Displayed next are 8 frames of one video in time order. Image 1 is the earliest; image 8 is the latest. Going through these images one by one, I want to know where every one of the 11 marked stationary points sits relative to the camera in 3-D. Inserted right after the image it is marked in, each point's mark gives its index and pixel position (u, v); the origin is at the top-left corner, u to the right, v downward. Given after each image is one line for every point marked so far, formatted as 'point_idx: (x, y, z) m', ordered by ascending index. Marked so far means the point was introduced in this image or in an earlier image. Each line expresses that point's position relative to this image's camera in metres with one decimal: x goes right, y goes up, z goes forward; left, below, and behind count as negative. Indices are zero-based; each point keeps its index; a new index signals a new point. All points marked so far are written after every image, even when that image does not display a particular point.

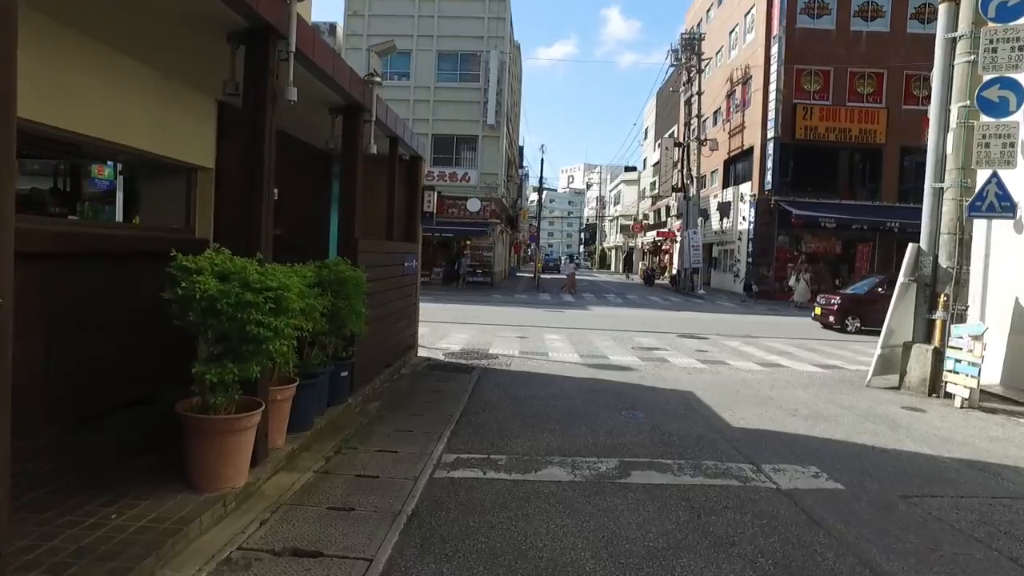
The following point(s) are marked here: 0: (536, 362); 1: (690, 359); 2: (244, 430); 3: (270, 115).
0: (+0.4, -1.3, +12.2) m
1: (+3.6, -1.5, +13.7) m
2: (-1.7, -0.9, +4.4) m
3: (-1.8, +1.3, +5.0) m
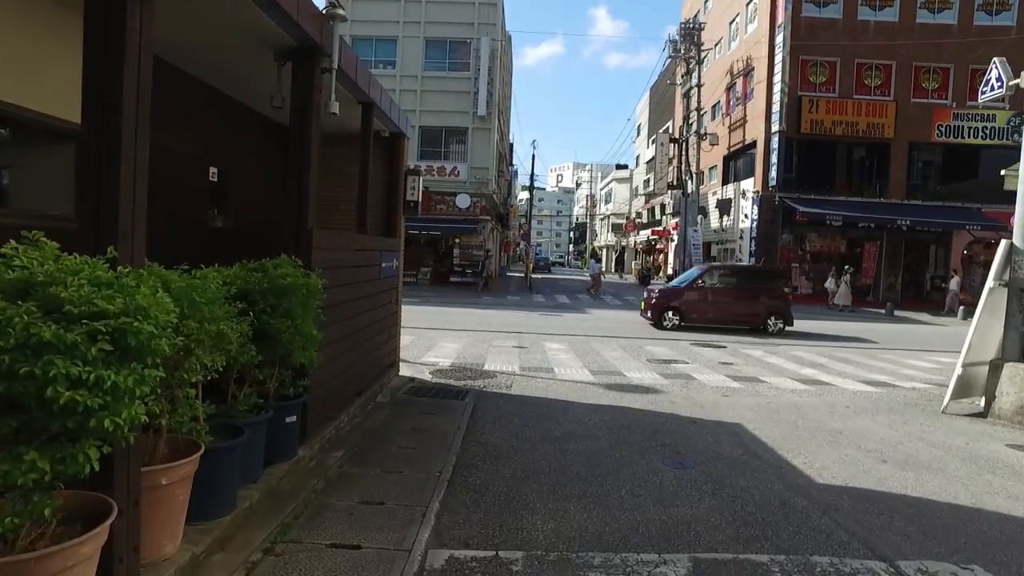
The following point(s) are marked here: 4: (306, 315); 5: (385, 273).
0: (+0.4, -1.4, +10.2) m
1: (+3.6, -1.5, +11.8) m
2: (-1.6, -1.0, +2.4) m
3: (-1.7, +1.2, +3.0) m
4: (-1.4, -0.2, +4.6) m
5: (-1.7, +0.2, +9.0) m
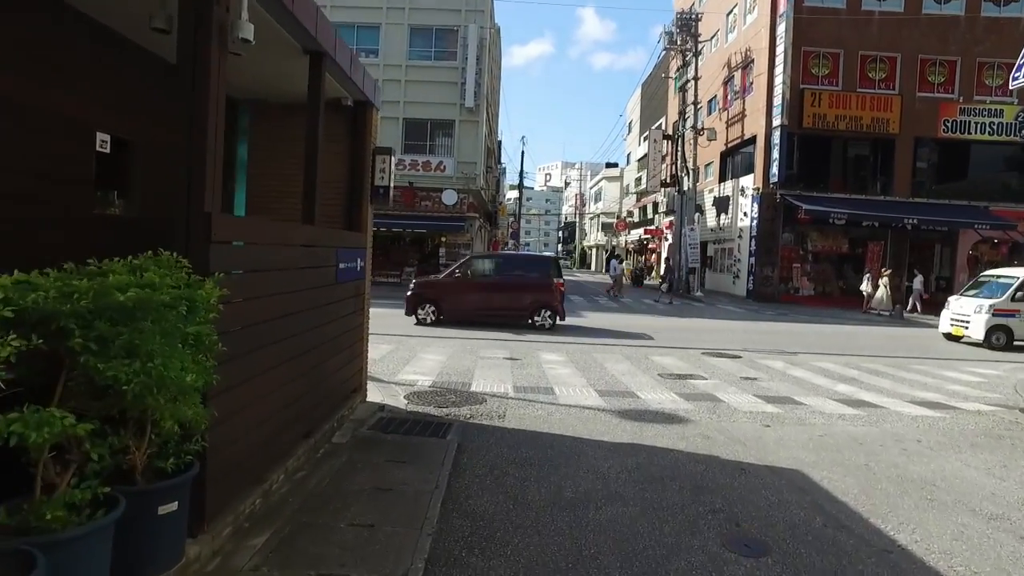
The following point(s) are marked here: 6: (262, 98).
0: (+0.3, -1.5, +8.4) m
1: (+3.5, -1.6, +10.0) m
2: (-1.5, -1.1, +0.6) m
3: (-1.6, +1.1, +1.2) m
4: (-1.4, -0.2, +2.8) m
5: (-1.8, +0.1, +7.1) m
6: (-2.8, +2.1, +7.7) m
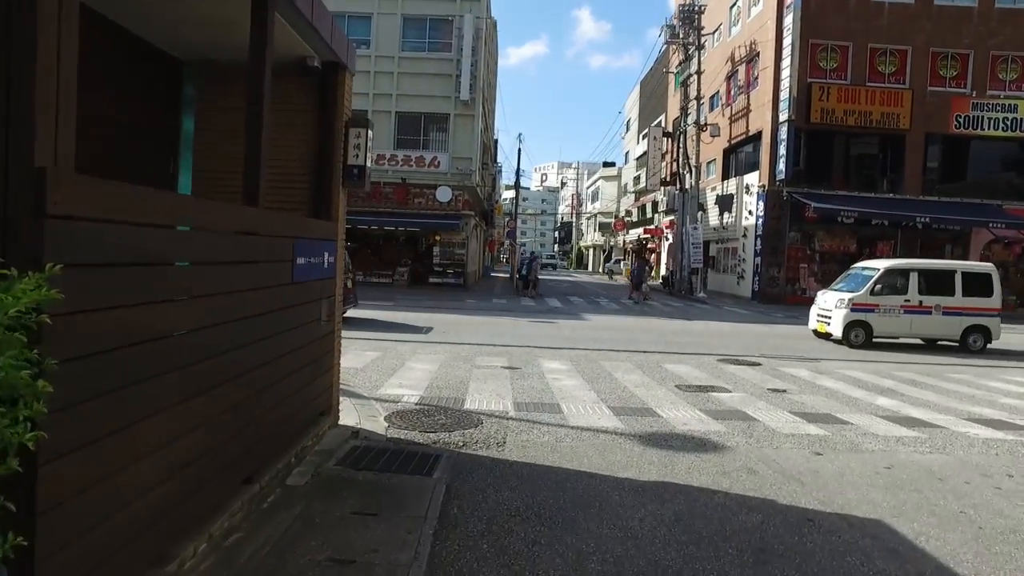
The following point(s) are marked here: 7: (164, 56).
0: (+0.4, -1.5, +7.0) m
1: (+3.5, -1.6, +8.7) m
2: (-1.5, -1.1, -0.8) m
3: (-1.5, +1.1, -0.2) m
4: (-1.4, -0.2, +1.4) m
5: (-1.7, +0.1, +5.8) m
6: (-2.8, +2.1, +6.3) m
7: (-3.2, +2.1, +6.3) m
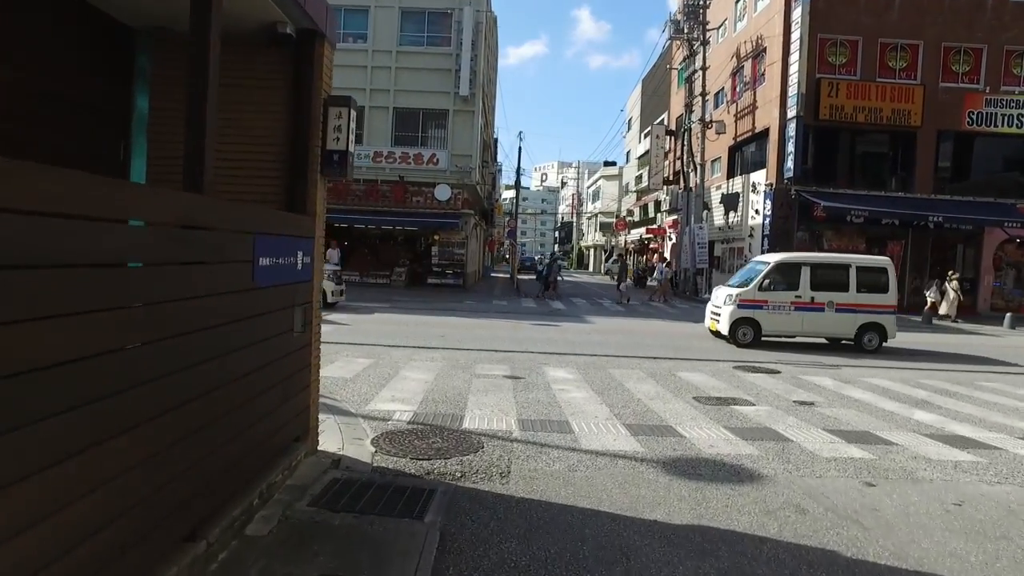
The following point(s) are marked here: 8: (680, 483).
0: (+0.4, -1.5, +6.1) m
1: (+3.5, -1.7, +7.8) m
2: (-1.4, -1.1, -1.7) m
3: (-1.5, +1.1, -1.1) m
4: (-1.3, -0.3, +0.5) m
5: (-1.7, +0.1, +4.9) m
6: (-2.7, +2.1, +5.4) m
7: (-3.2, +2.1, +5.4) m
8: (+1.4, -1.6, +5.6) m
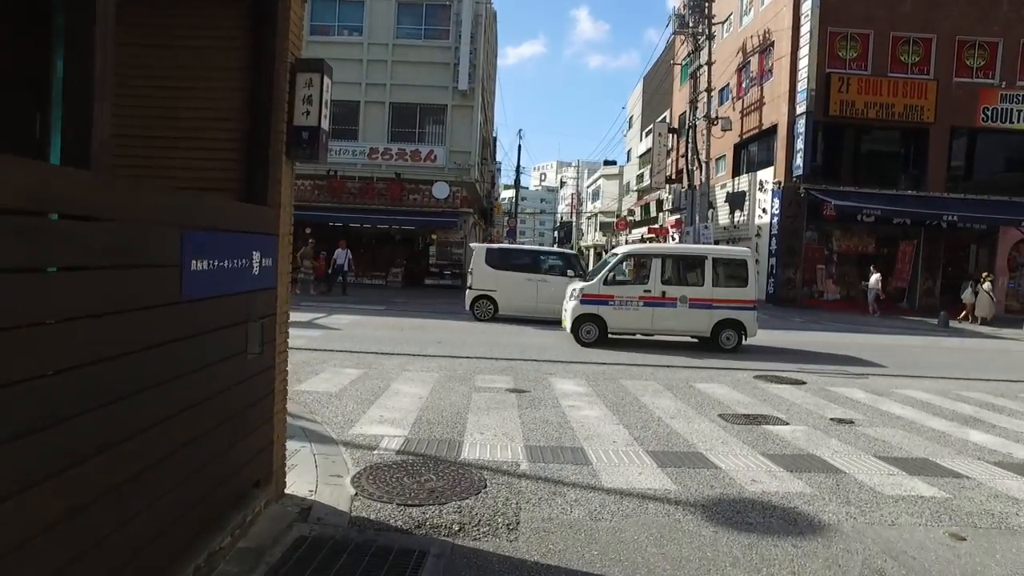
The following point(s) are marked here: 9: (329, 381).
0: (+0.5, -1.6, +5.1) m
1: (+3.6, -1.7, +6.7) m
2: (-1.3, -1.2, -2.7) m
3: (-1.4, +1.0, -2.2) m
4: (-1.2, -0.3, -0.5) m
5: (-1.6, 0.0, +3.8) m
6: (-2.7, +2.0, +4.3) m
7: (-3.1, +2.0, +4.3) m
8: (+1.4, -1.7, +4.6) m
9: (-2.7, -1.4, +9.9) m
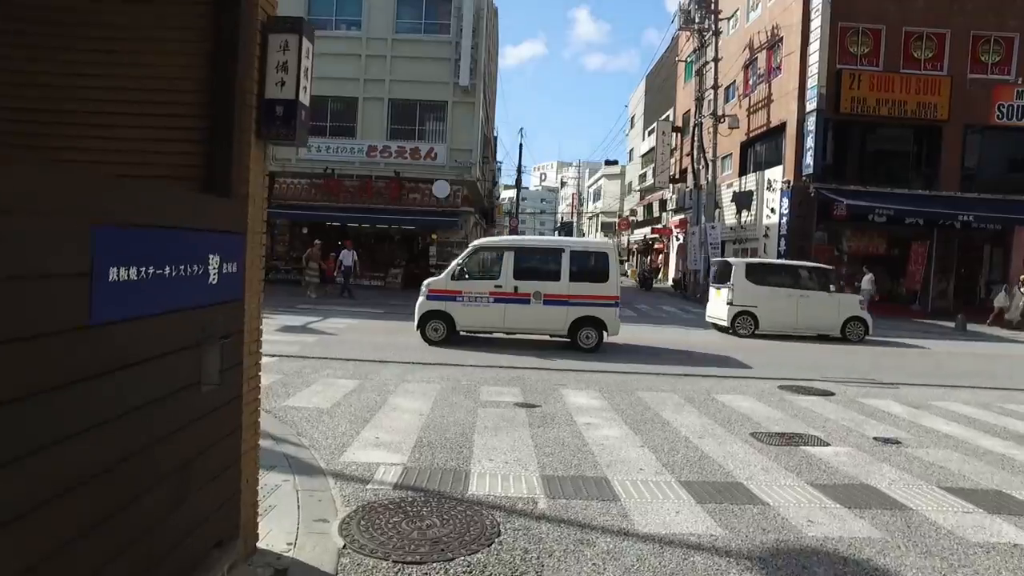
0: (+0.6, -1.7, +4.2) m
1: (+3.7, -1.8, +5.9) m
2: (-1.2, -1.2, -3.6) m
3: (-1.3, +1.0, -3.0) m
4: (-1.1, -0.4, -1.4) m
5: (-1.5, 0.0, +3.0) m
6: (-2.6, +2.0, +3.5) m
7: (-3.0, +2.0, +3.4) m
8: (+1.5, -1.7, +3.7) m
9: (-2.6, -1.4, +9.0) m
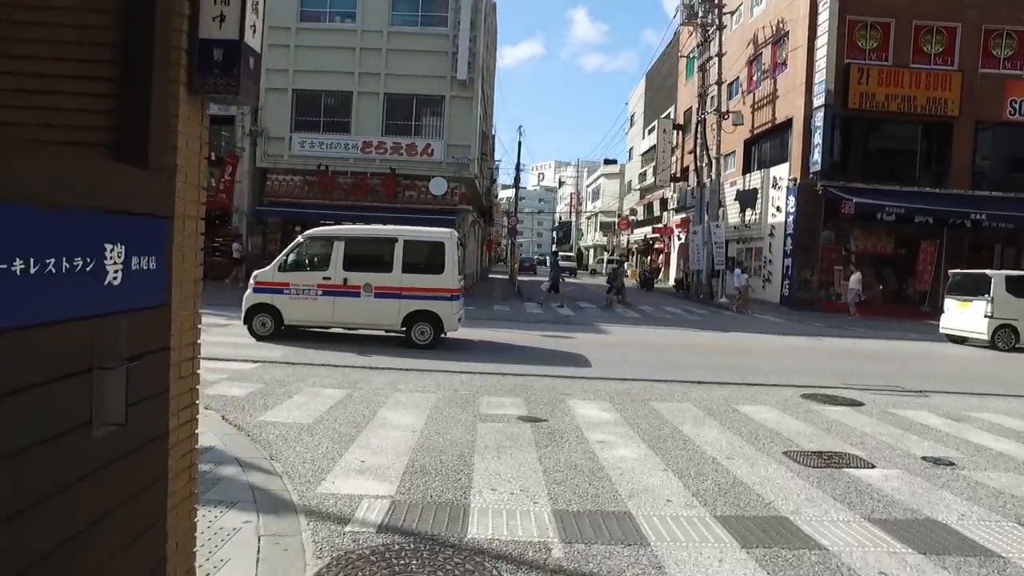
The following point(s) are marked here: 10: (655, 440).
0: (+0.6, -1.7, +3.3) m
1: (+3.8, -1.8, +5.0) m
2: (-1.1, -1.3, -4.5) m
3: (-1.2, +1.0, -3.9) m
4: (-1.0, -0.4, -2.3) m
5: (-1.4, 0.0, +2.0) m
6: (-2.5, +2.0, +2.6) m
7: (-2.9, +2.0, +2.5) m
8: (+1.6, -1.7, +2.8) m
9: (-2.5, -1.4, +8.1) m
10: (+1.6, -1.6, +7.3) m
